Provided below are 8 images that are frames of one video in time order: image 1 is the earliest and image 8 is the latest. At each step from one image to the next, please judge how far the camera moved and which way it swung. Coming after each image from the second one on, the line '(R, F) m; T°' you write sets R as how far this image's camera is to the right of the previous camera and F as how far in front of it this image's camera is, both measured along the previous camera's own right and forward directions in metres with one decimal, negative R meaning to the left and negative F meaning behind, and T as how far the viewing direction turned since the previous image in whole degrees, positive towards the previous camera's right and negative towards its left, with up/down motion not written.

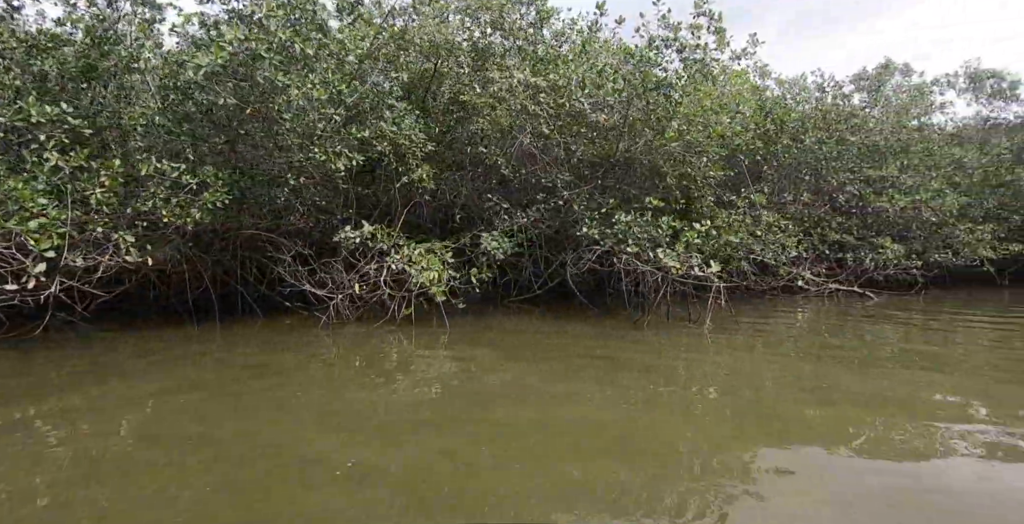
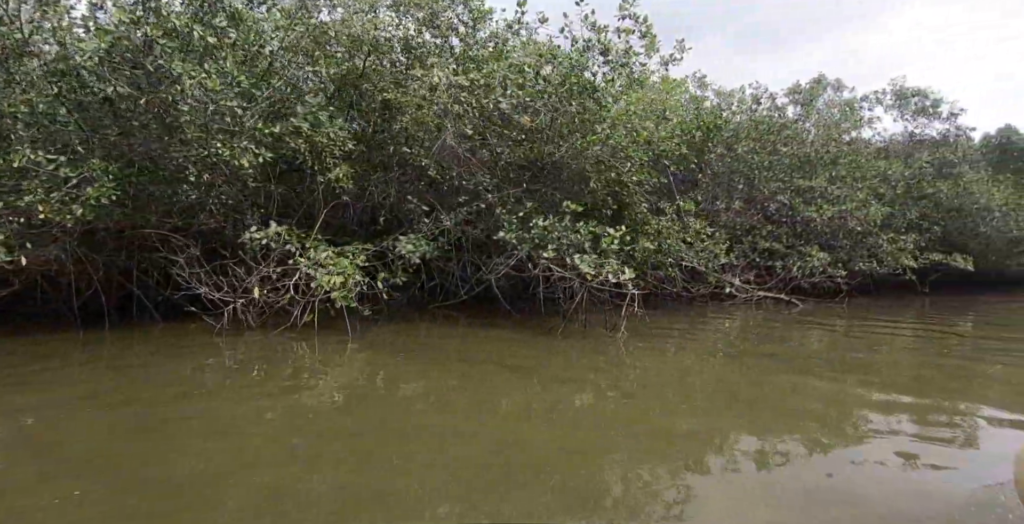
(+0.4, +0.2) m; +4°
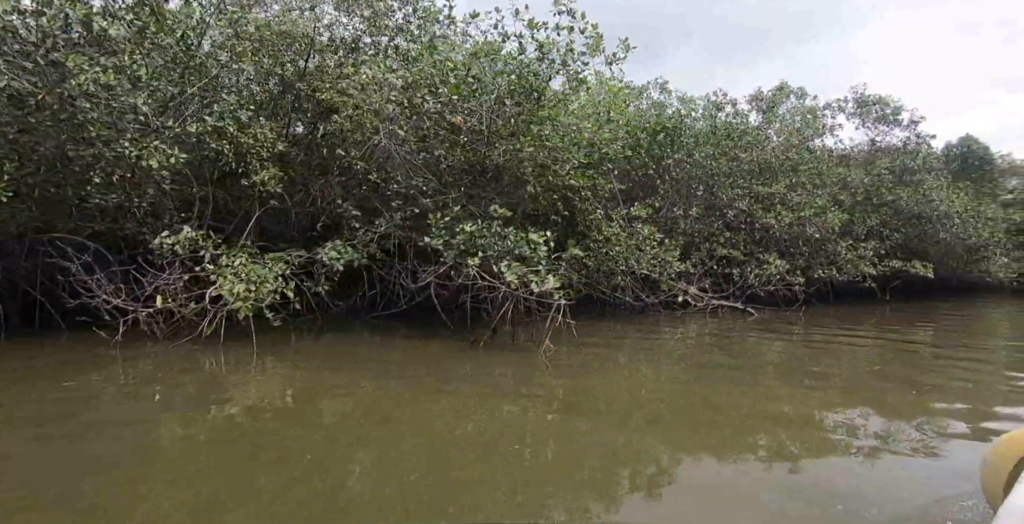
(+0.5, +0.4) m; +2°
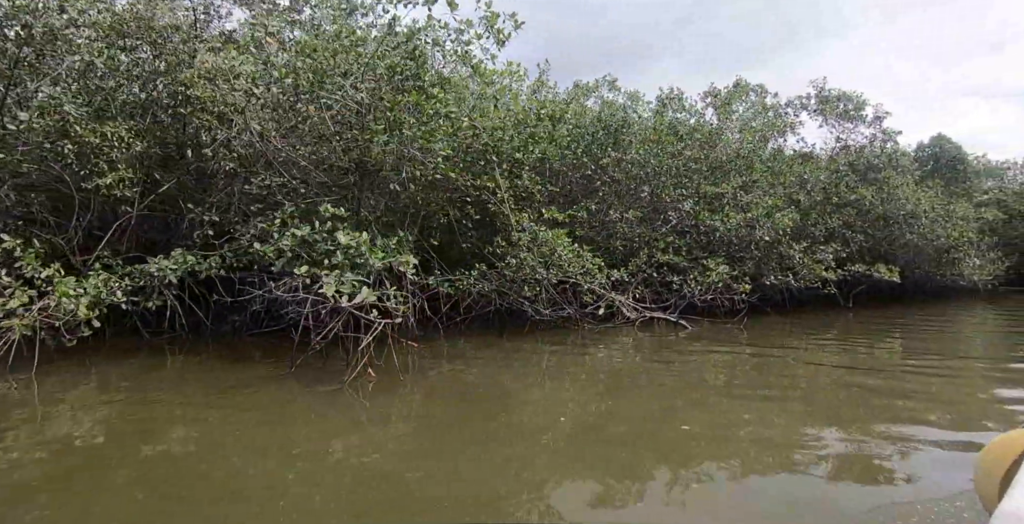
(+1.1, +1.0) m; +1°
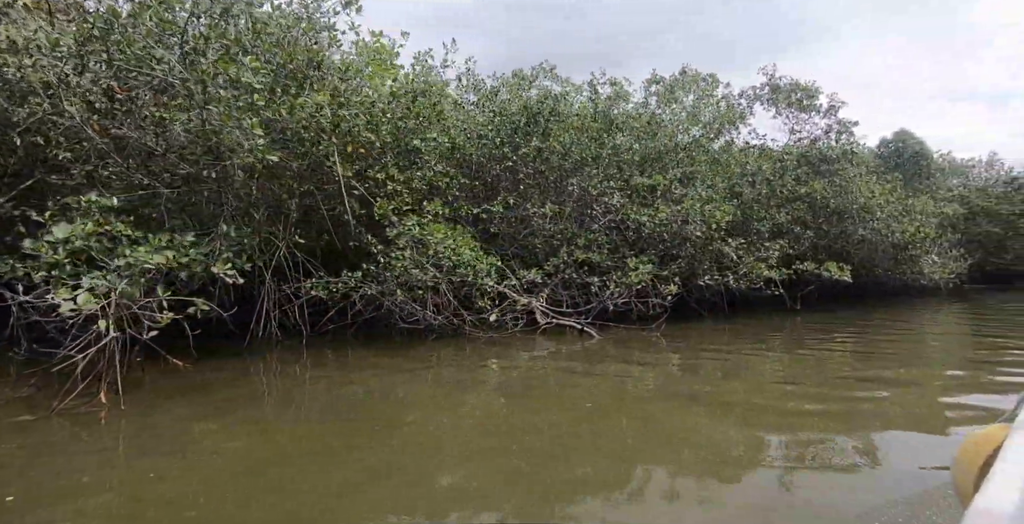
(+1.1, +1.0) m; +2°
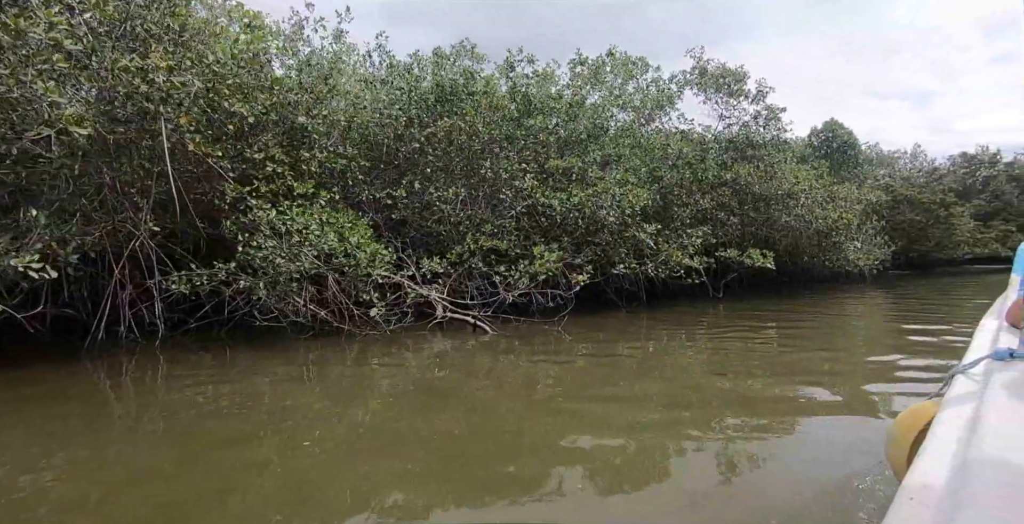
(+0.7, +0.6) m; +4°
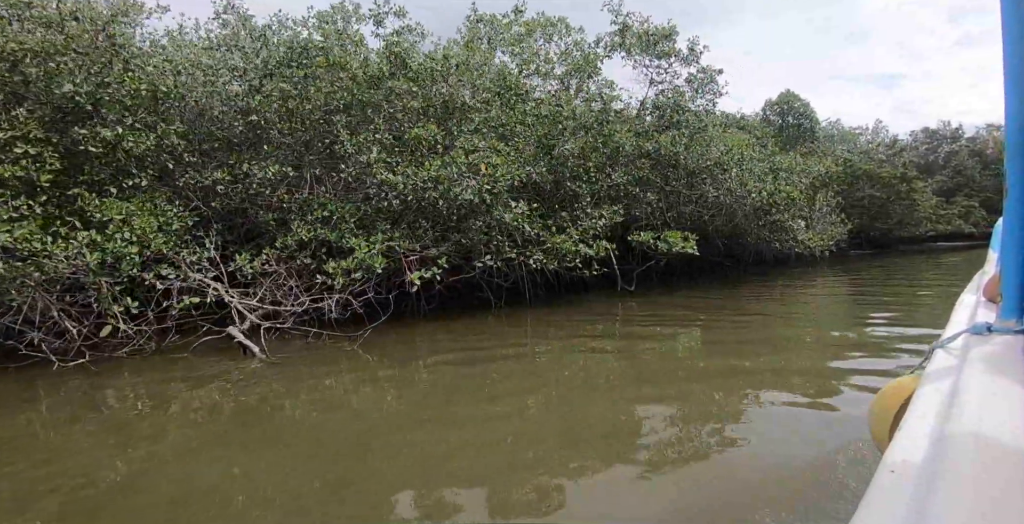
(+1.4, +1.8) m; +2°
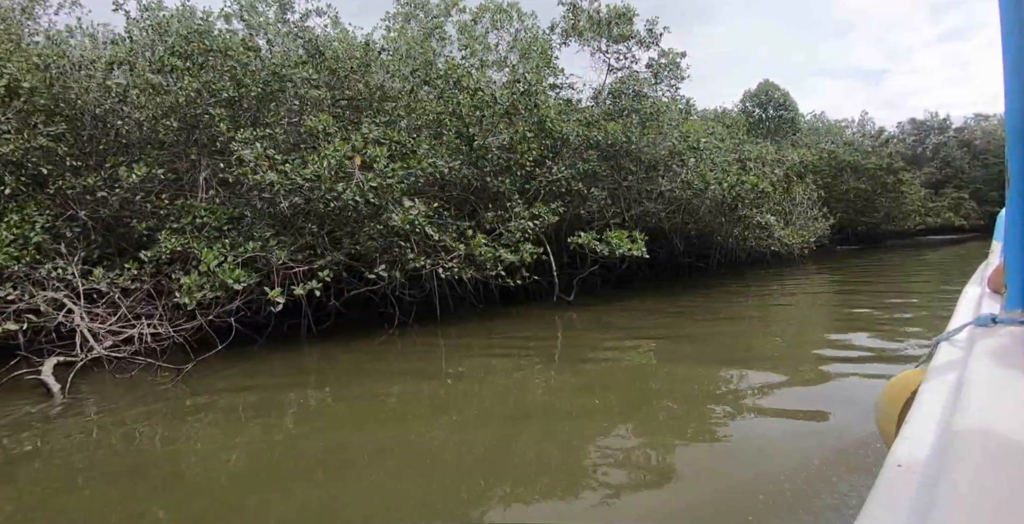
(+0.8, +1.1) m; +1°
